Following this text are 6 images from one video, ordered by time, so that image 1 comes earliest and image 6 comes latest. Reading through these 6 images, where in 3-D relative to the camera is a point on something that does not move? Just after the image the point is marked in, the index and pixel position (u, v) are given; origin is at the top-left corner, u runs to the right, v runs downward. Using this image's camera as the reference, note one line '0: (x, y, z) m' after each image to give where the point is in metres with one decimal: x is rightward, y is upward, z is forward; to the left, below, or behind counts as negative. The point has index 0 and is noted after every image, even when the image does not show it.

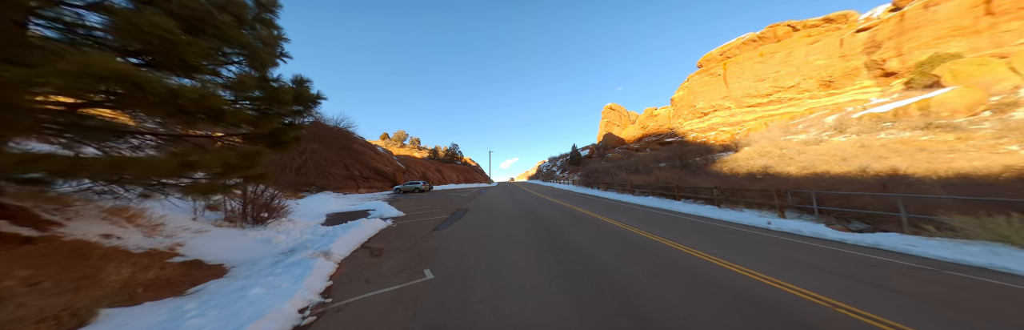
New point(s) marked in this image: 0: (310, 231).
0: (-6.5, -2.1, +6.8) m
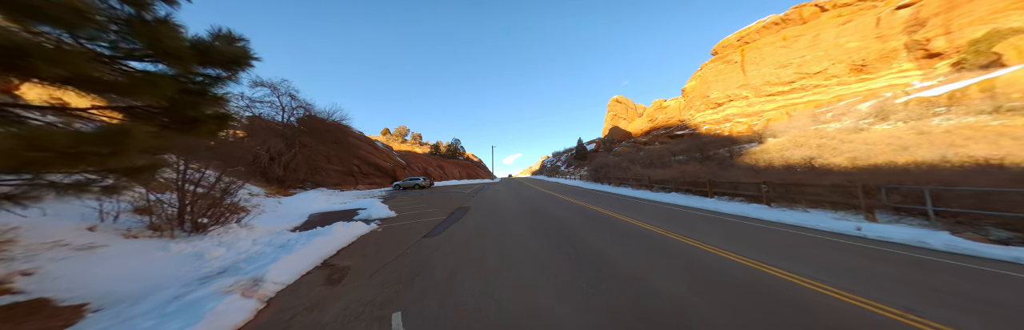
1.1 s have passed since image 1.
0: (-6.3, -1.9, +5.3) m
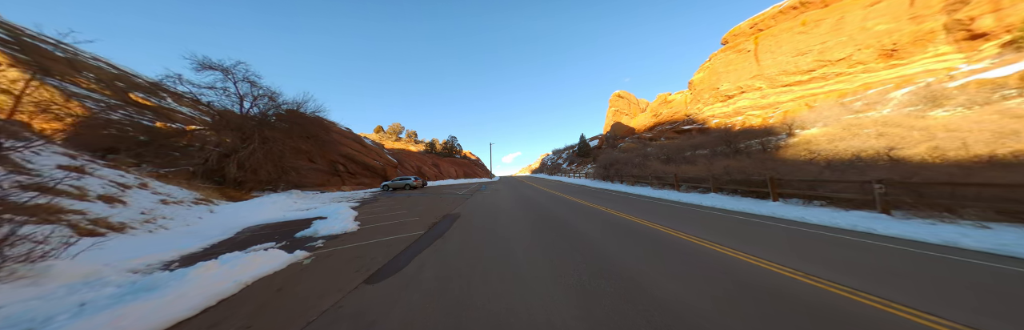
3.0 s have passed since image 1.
0: (-6.2, -1.8, +2.6) m
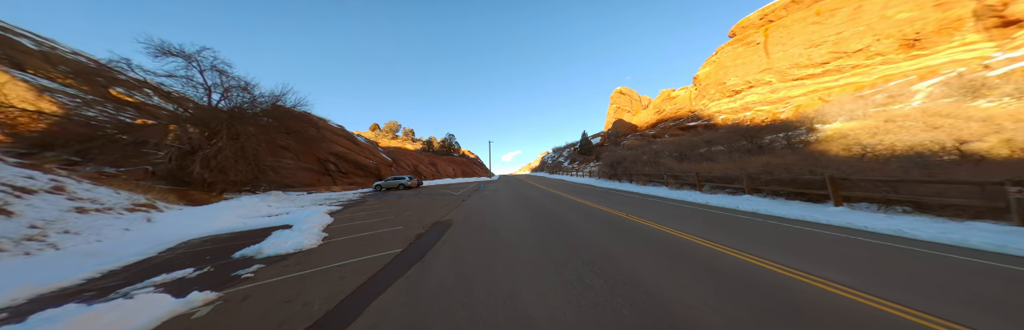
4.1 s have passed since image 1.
0: (-6.1, -1.8, +1.1) m
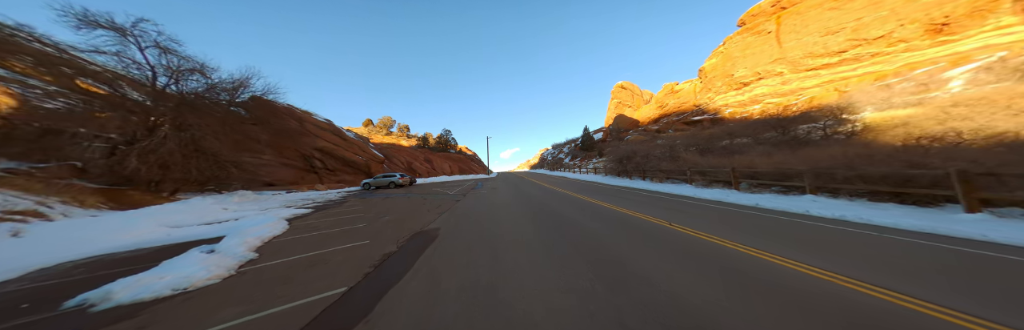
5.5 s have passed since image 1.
0: (-5.9, -1.7, -1.0) m
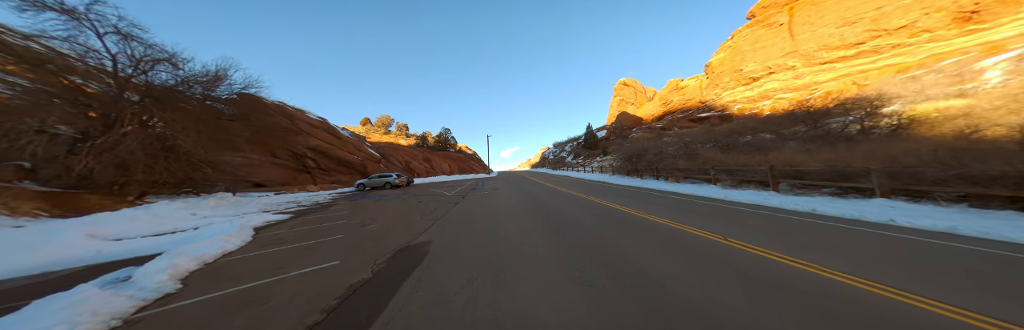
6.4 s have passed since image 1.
0: (-5.7, -1.7, -2.2) m
